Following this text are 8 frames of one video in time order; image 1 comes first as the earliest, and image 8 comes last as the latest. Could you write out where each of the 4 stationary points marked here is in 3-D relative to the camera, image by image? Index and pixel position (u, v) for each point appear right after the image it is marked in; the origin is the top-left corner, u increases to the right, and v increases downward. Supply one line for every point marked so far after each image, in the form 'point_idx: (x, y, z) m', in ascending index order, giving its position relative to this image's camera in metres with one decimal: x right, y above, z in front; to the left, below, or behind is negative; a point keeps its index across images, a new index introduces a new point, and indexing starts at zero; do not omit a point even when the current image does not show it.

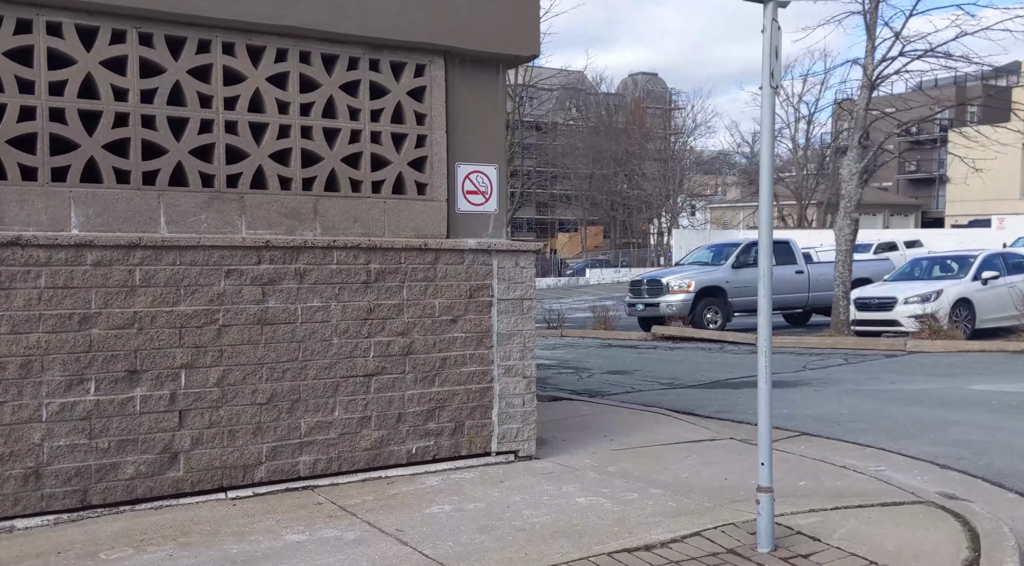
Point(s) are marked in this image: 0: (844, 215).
0: (+5.0, +1.0, +15.4) m
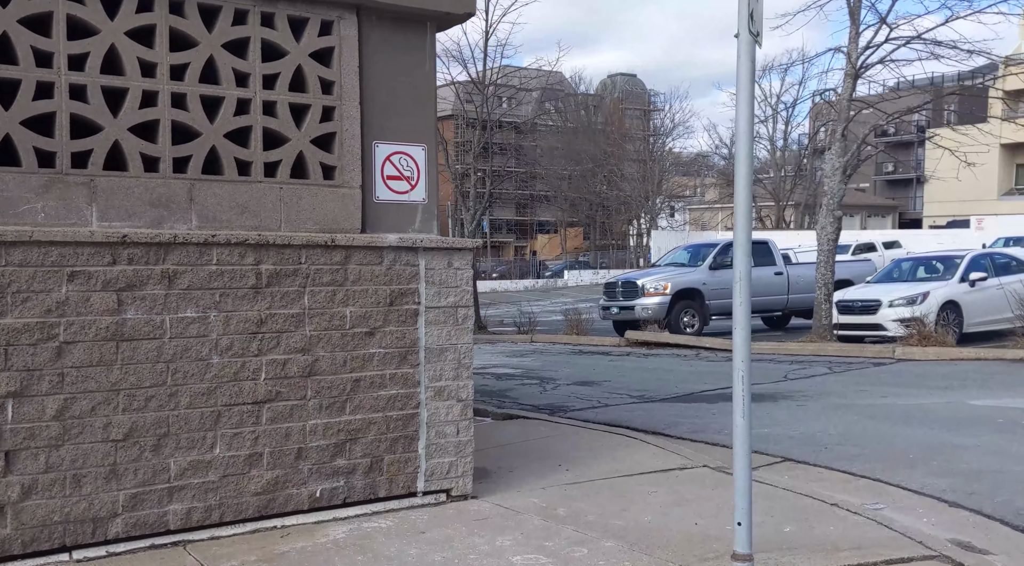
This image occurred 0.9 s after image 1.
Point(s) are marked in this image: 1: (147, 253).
0: (+4.4, +1.0, +14.3) m
1: (-1.7, +0.1, +4.7) m
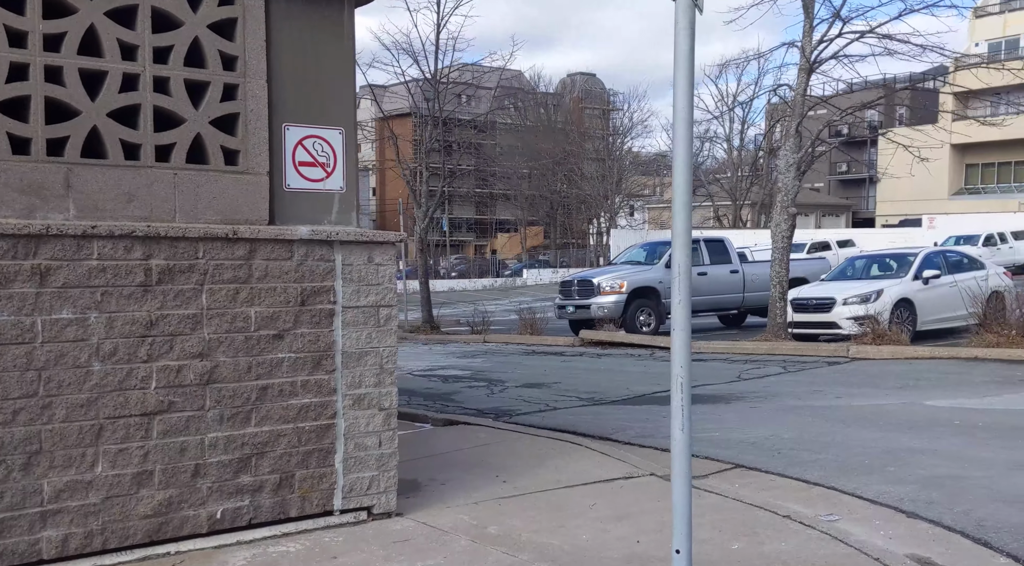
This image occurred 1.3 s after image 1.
0: (+3.7, +1.0, +14.0) m
1: (-2.0, +0.1, +4.1) m
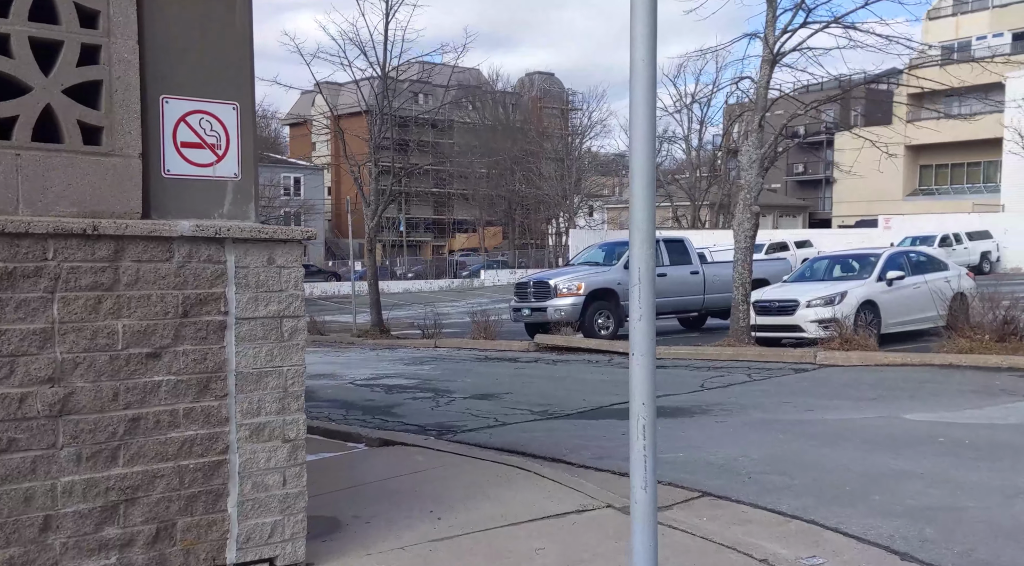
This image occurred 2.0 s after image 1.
0: (+3.0, +1.0, +13.3) m
1: (-2.3, +0.1, +3.2) m
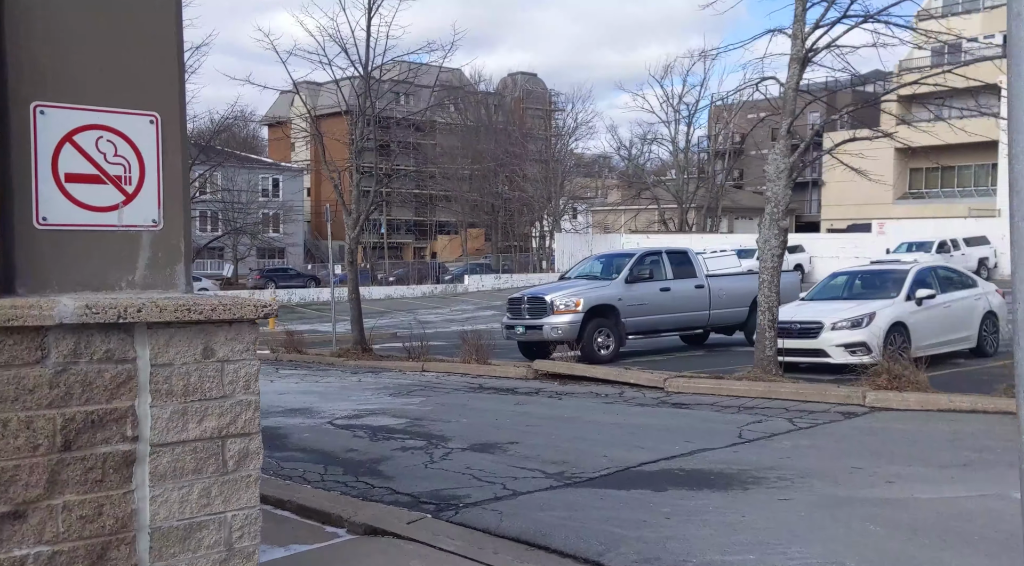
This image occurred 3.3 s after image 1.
0: (+3.0, +0.7, +11.9) m
1: (-2.1, -0.2, +1.7) m
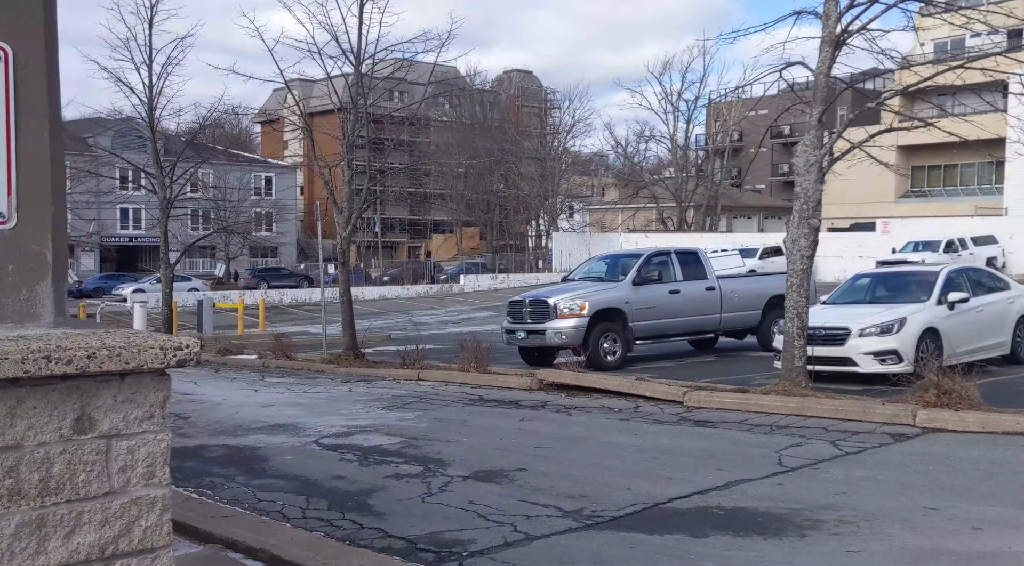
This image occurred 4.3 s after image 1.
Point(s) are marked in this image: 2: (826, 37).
0: (+3.1, +0.7, +10.9) m
1: (-2.0, -0.2, +0.6) m
2: (+3.4, +2.6, +10.9) m
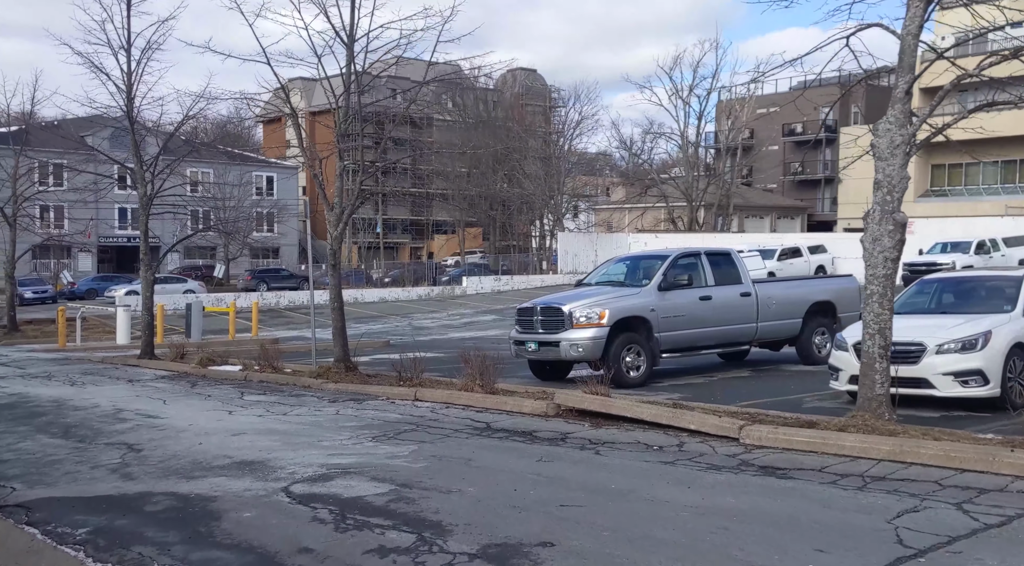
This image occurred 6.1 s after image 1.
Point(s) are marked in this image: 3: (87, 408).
0: (+3.2, +0.6, +8.8) m
1: (-1.9, -0.3, -1.4) m
2: (+3.5, +2.6, +8.8) m
3: (-6.4, -1.9, +15.4) m
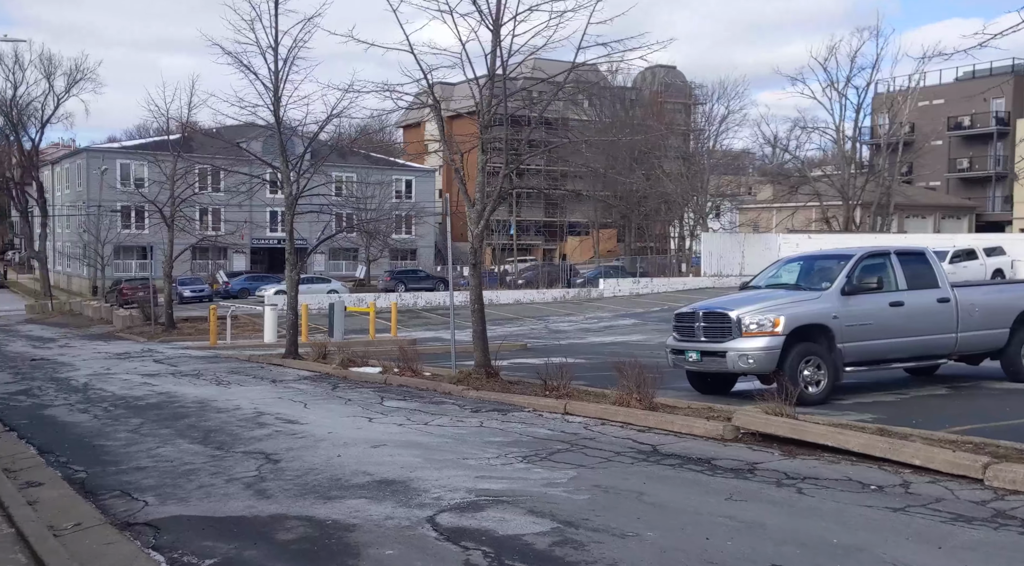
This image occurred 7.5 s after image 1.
0: (+4.5, +0.6, +7.0) m
1: (-1.9, -0.3, -2.4) m
2: (+4.8, +2.5, +7.0) m
3: (-4.1, -1.9, +14.8) m
